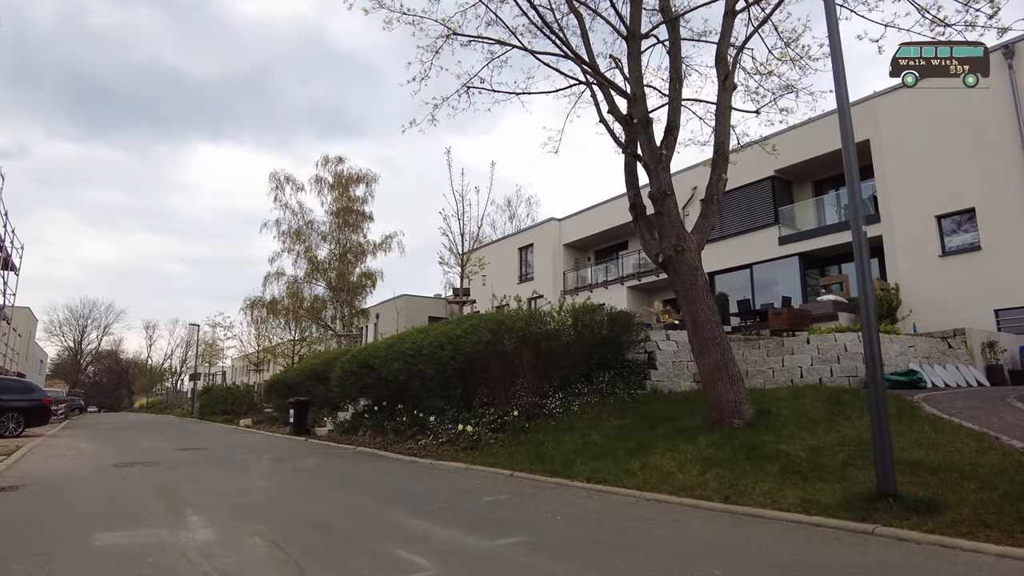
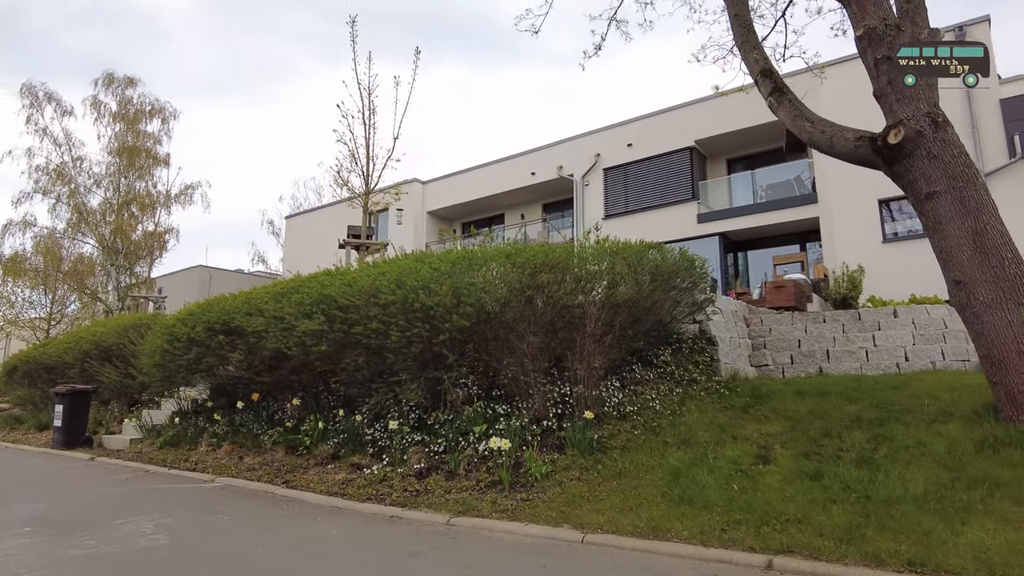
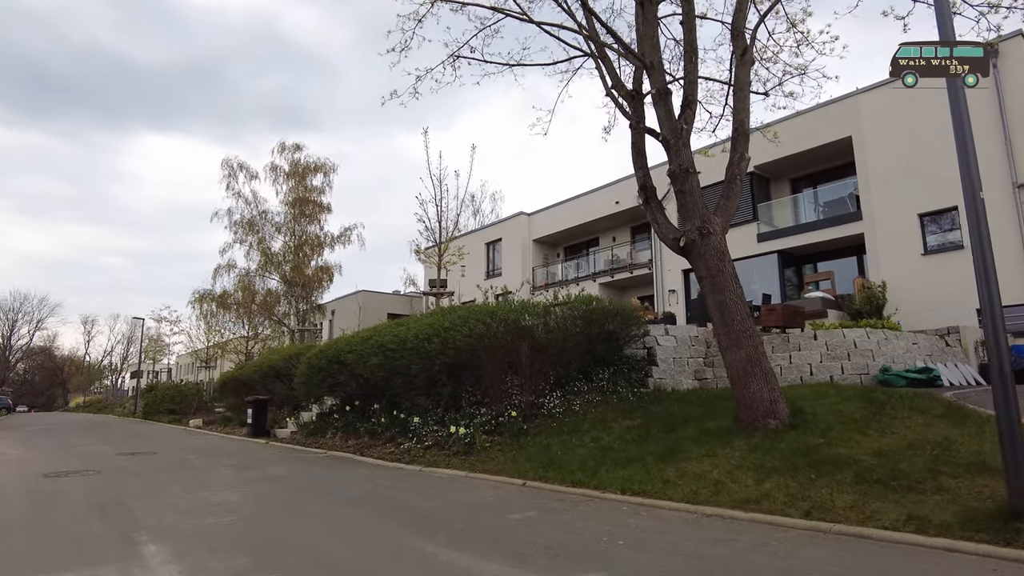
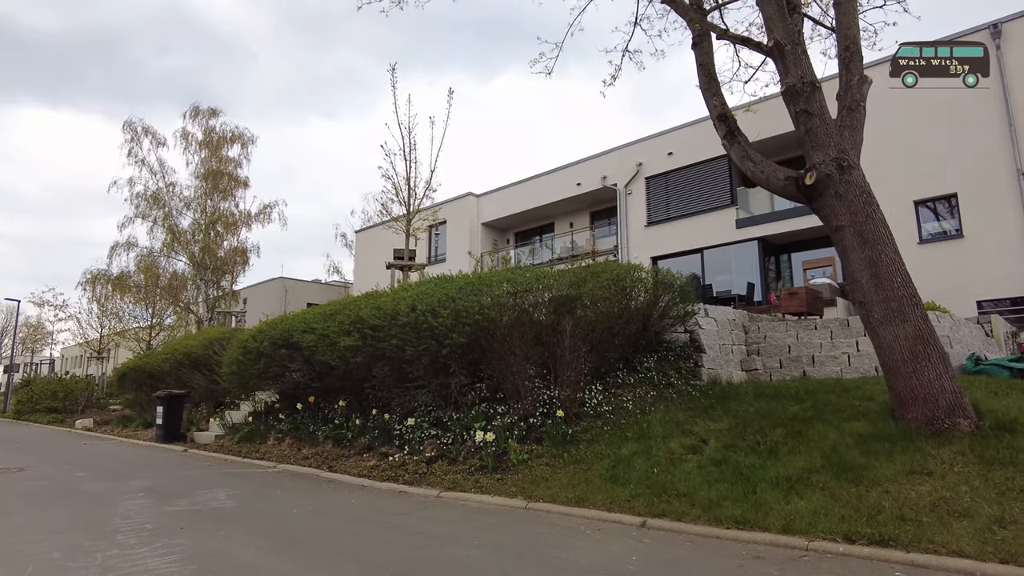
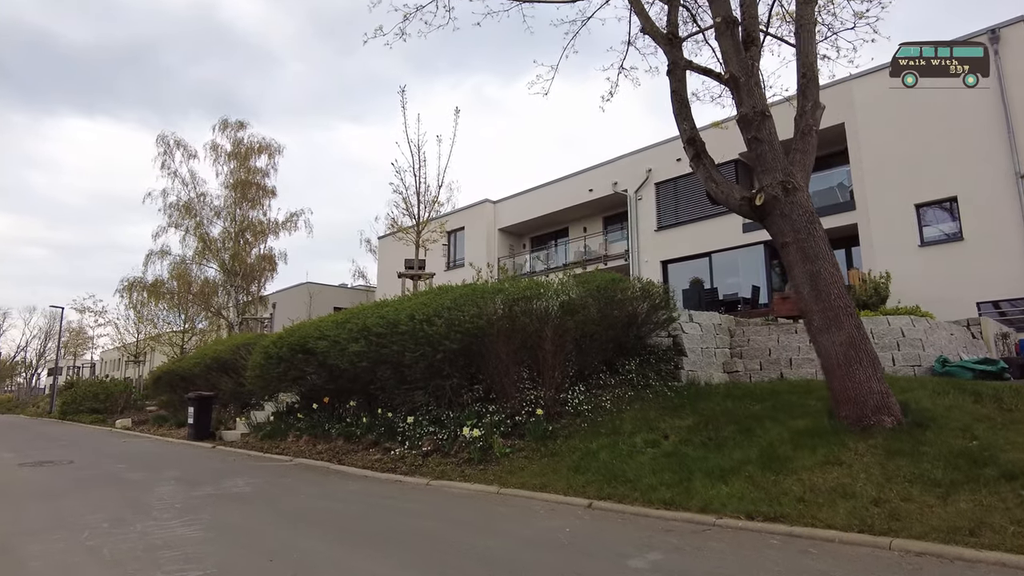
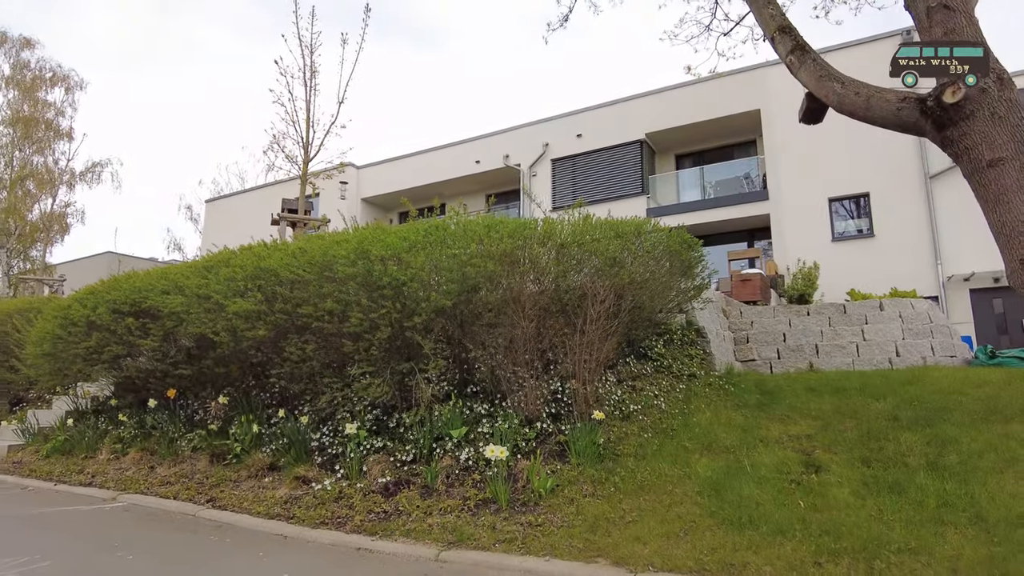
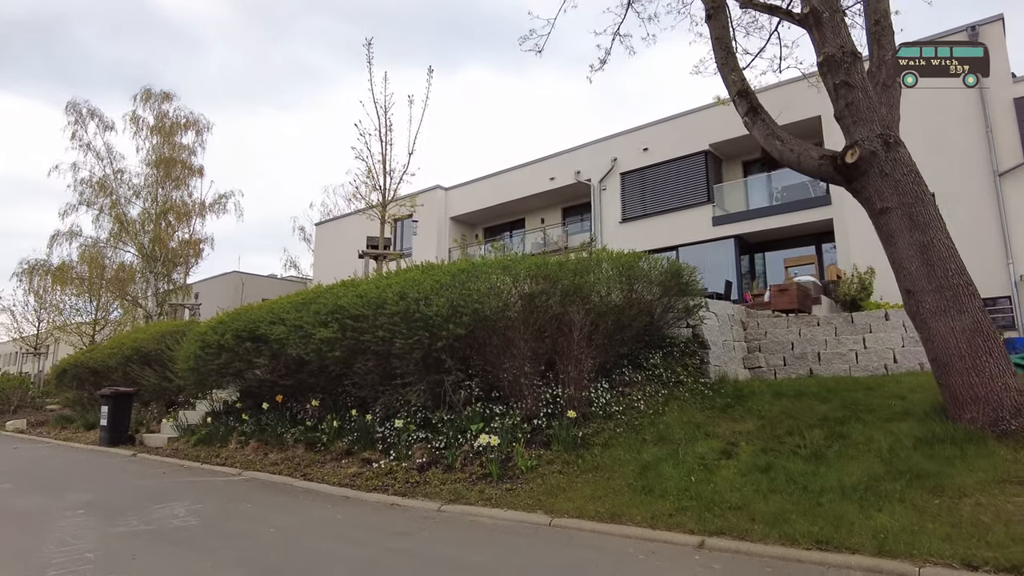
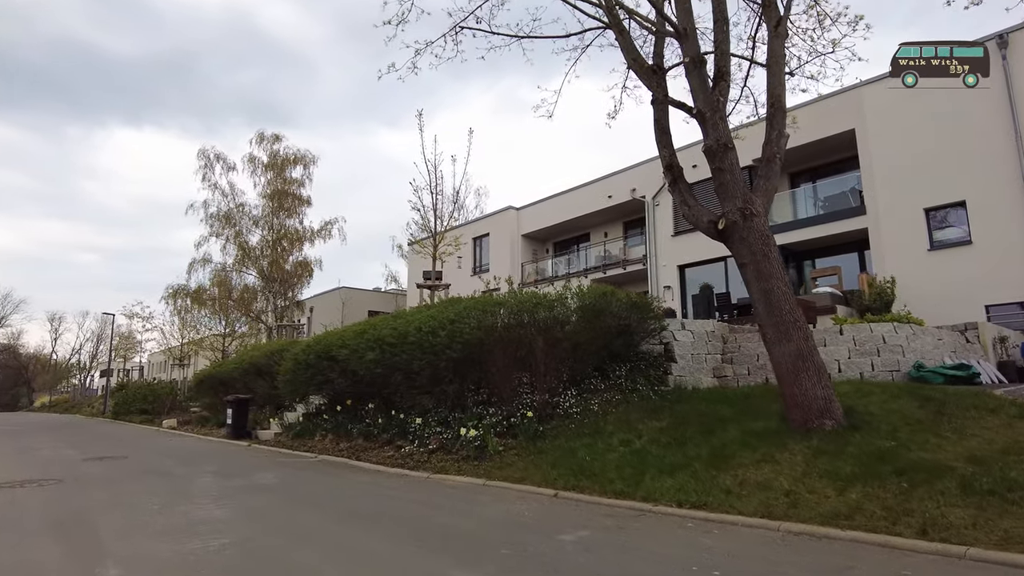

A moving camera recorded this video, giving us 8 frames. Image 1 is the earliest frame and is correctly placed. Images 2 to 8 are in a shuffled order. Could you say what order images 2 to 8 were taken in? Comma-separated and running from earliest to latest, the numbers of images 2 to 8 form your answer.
3, 8, 5, 4, 7, 2, 6
